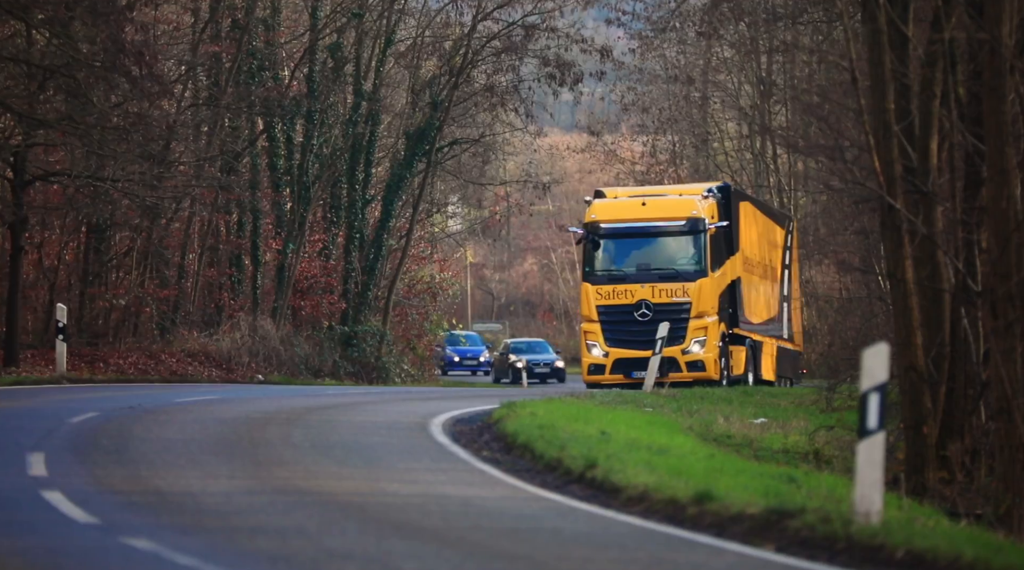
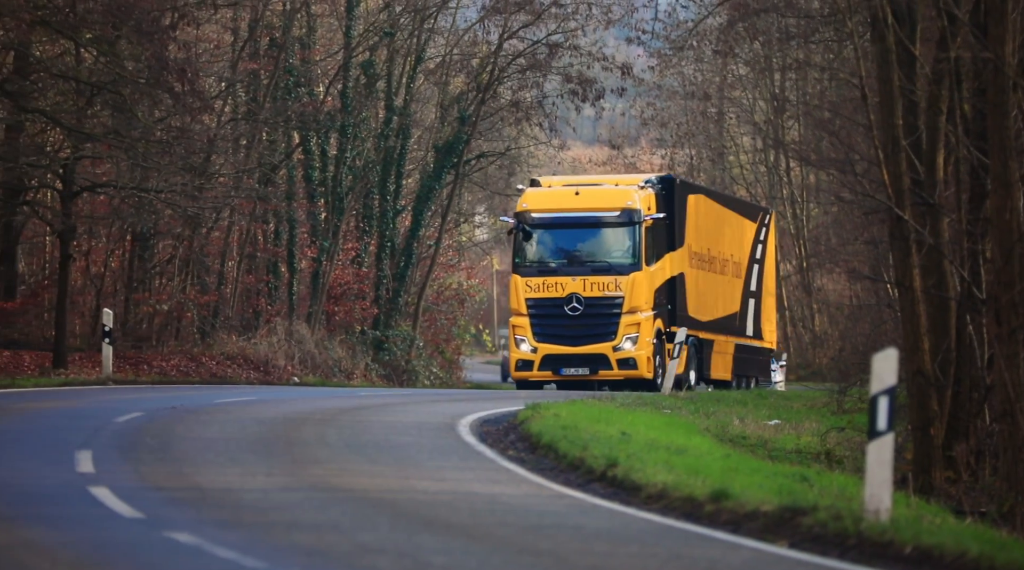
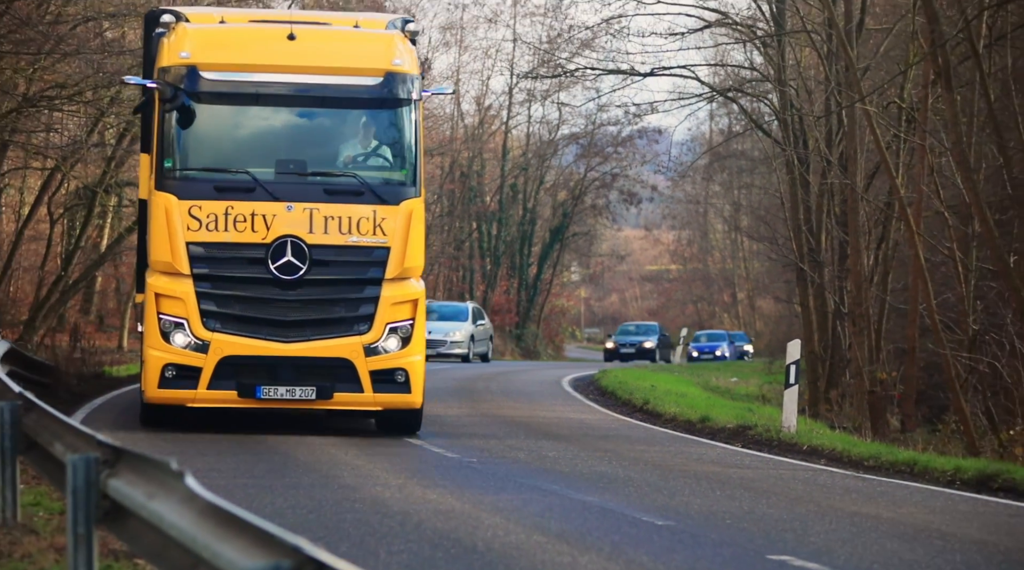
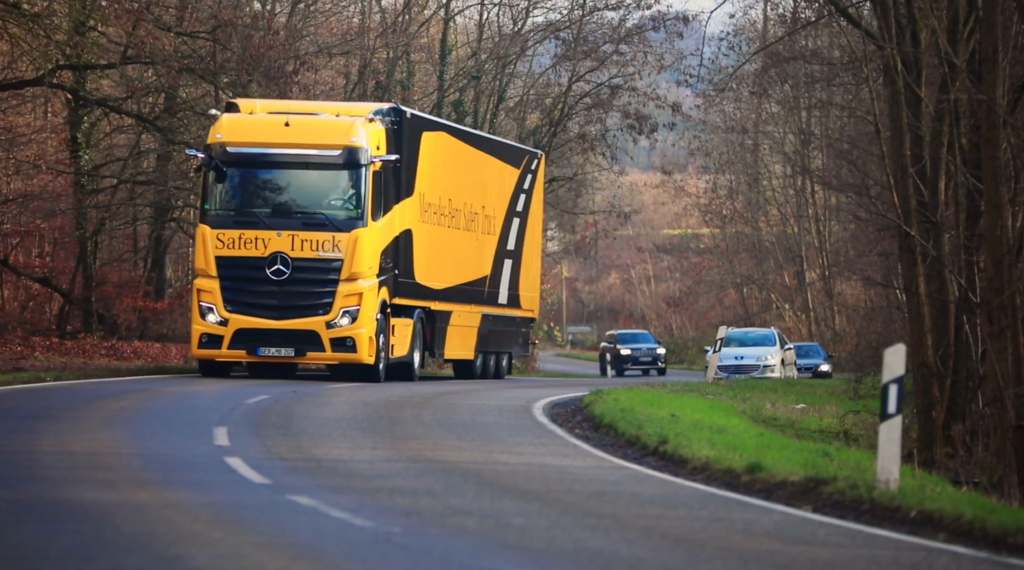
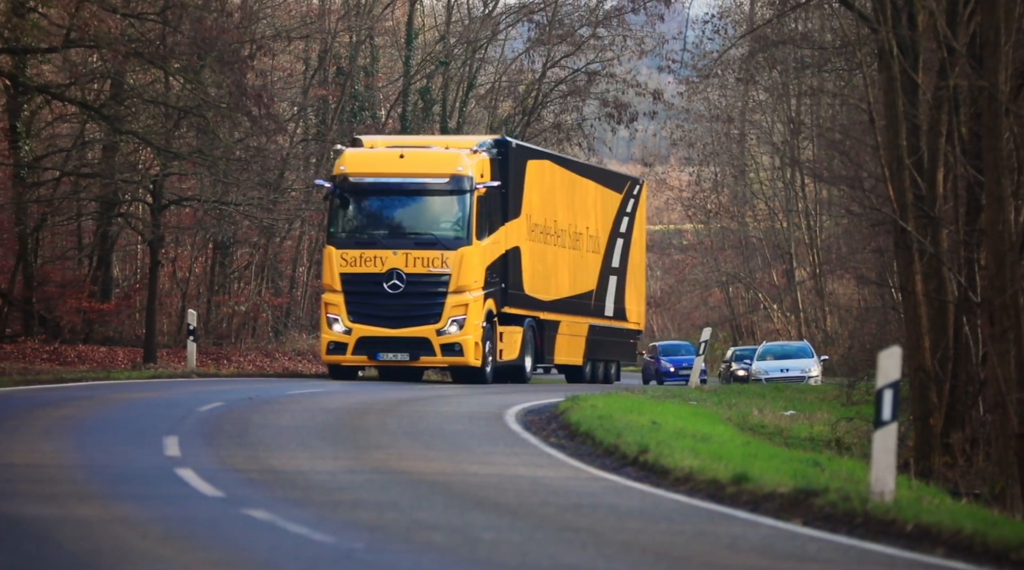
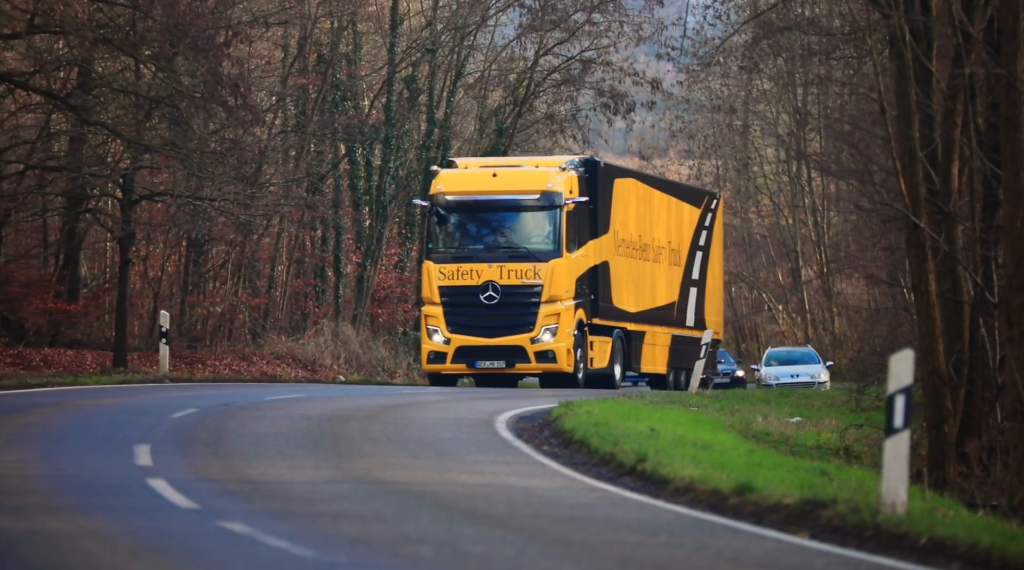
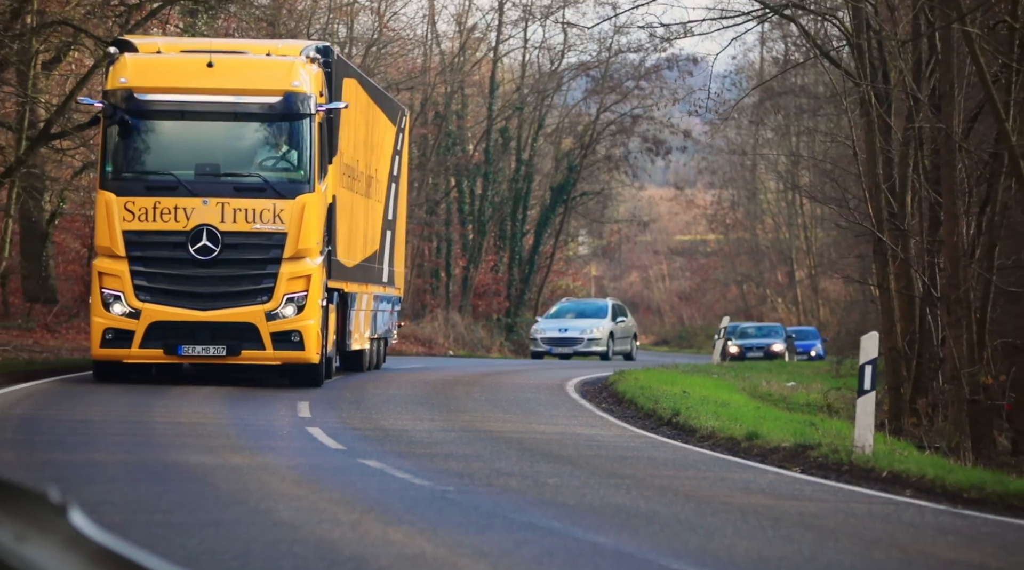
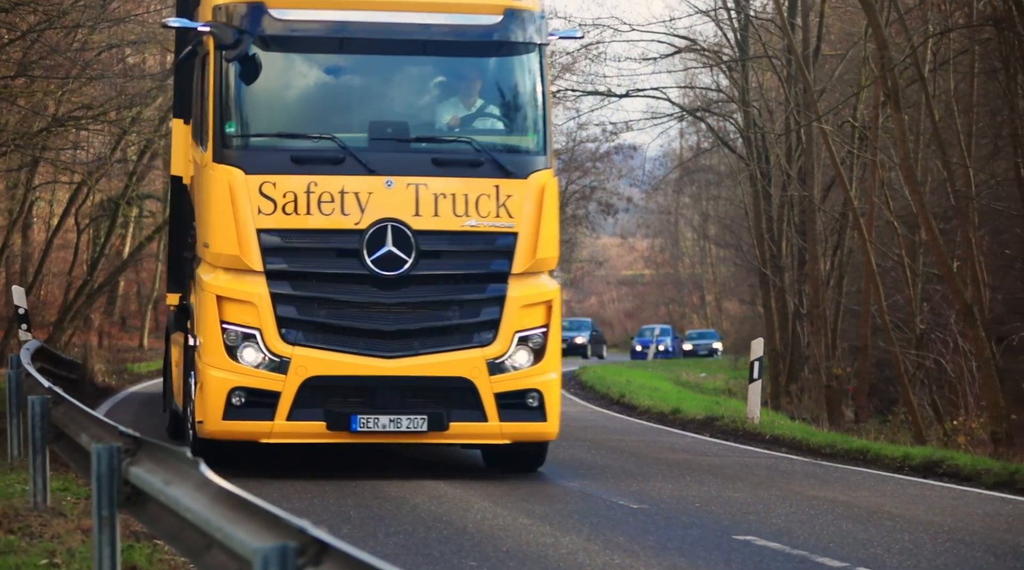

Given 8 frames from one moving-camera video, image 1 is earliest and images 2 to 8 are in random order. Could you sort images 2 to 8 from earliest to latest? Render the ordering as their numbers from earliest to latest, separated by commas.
2, 6, 5, 4, 7, 3, 8
